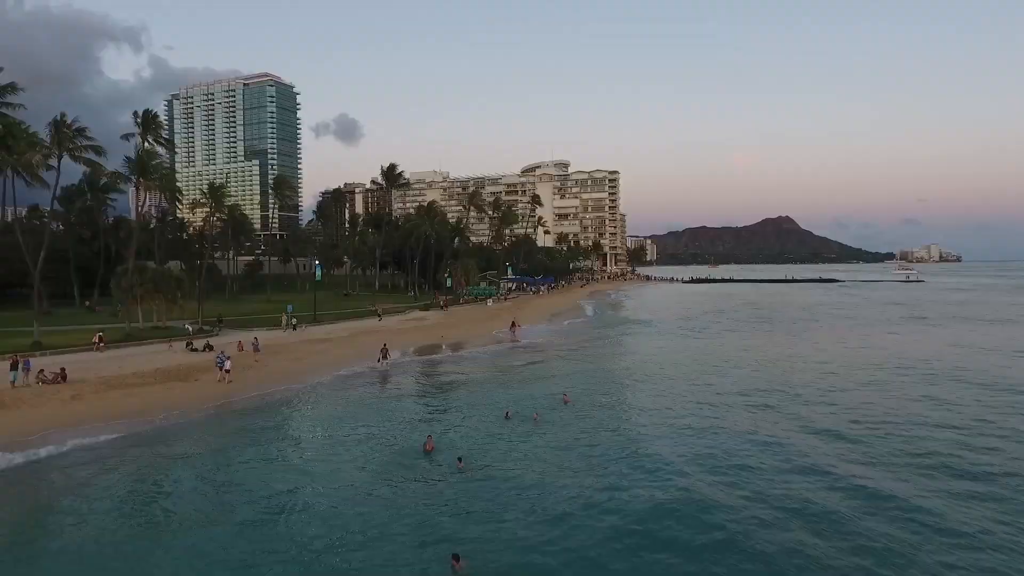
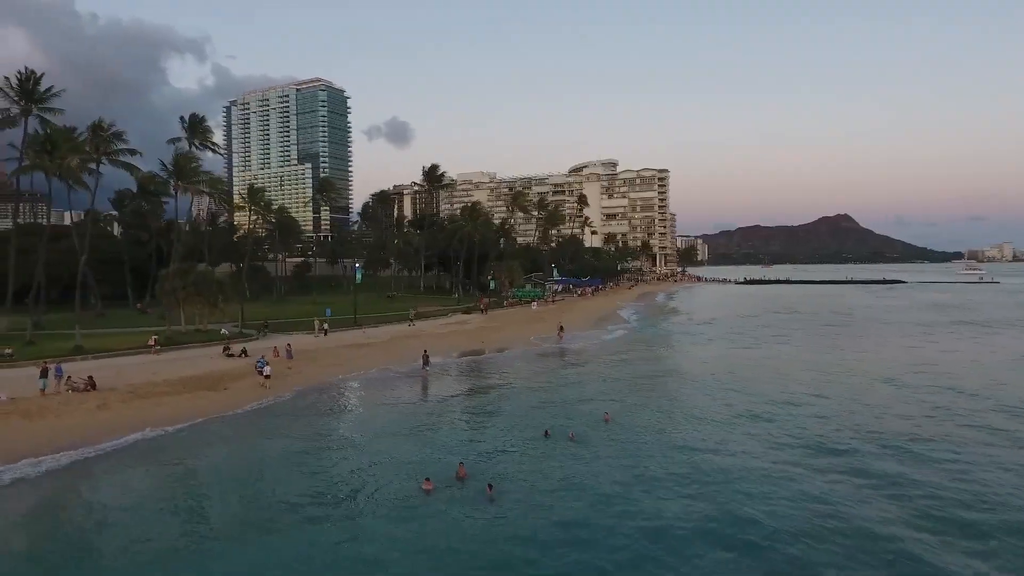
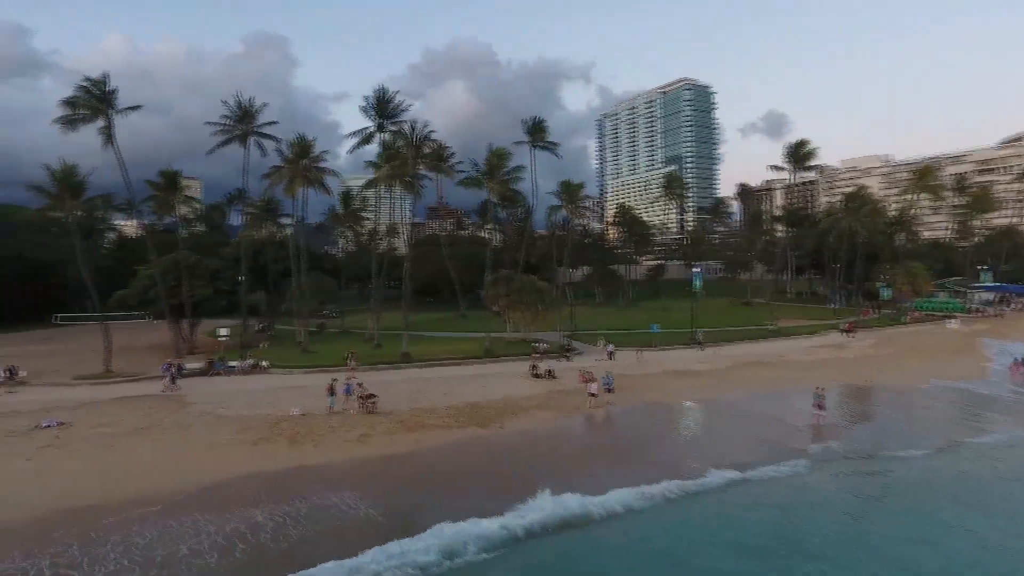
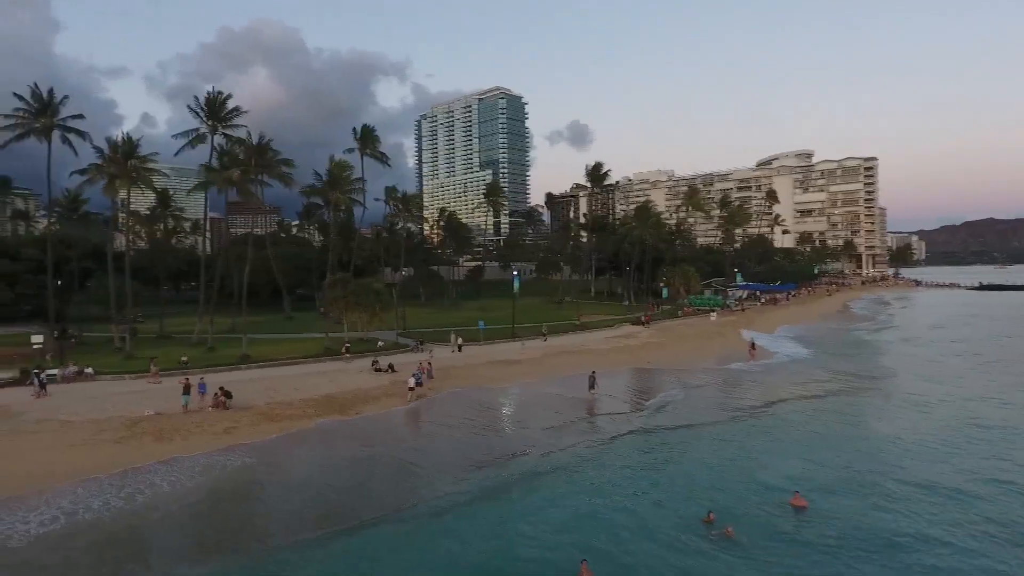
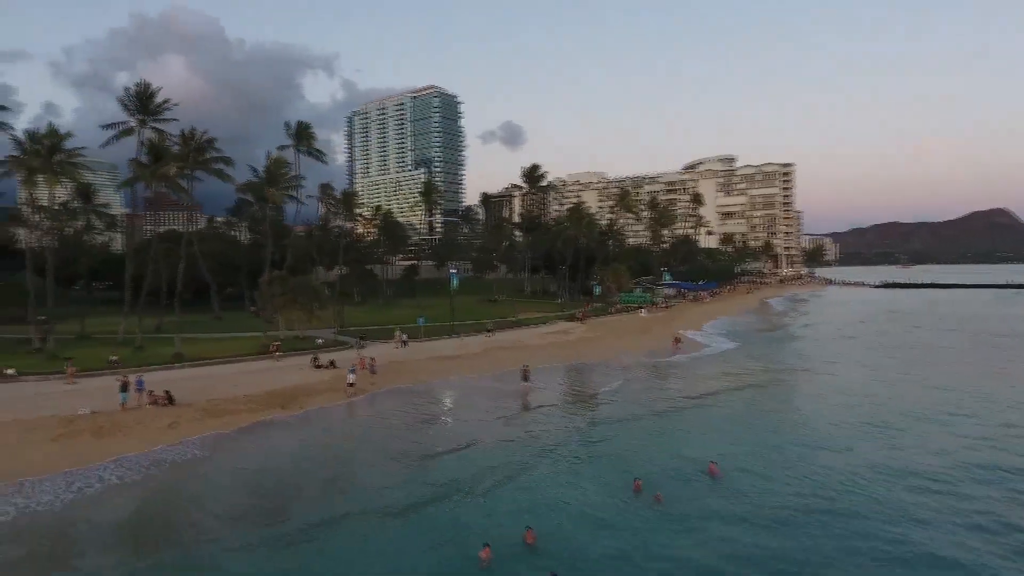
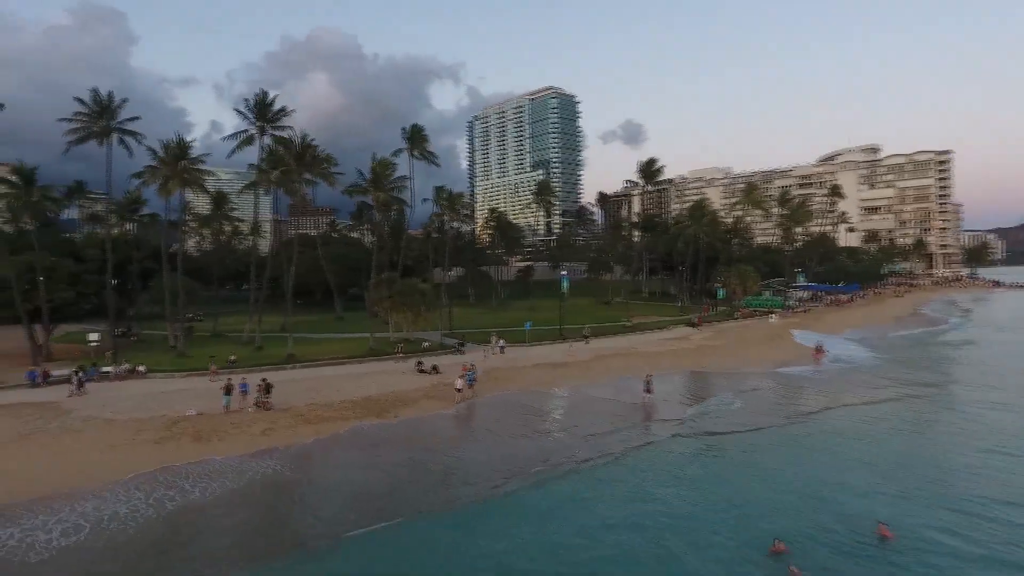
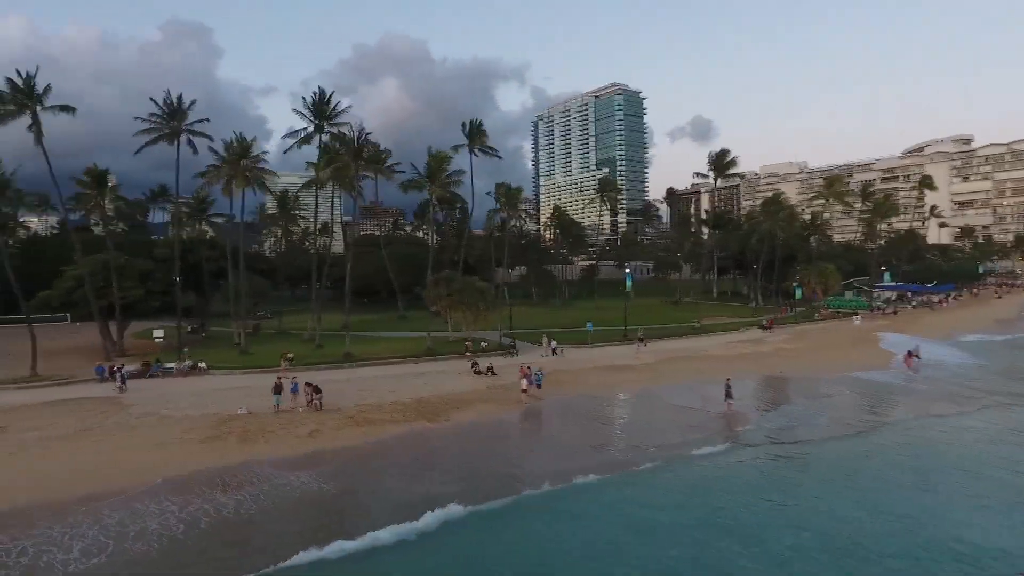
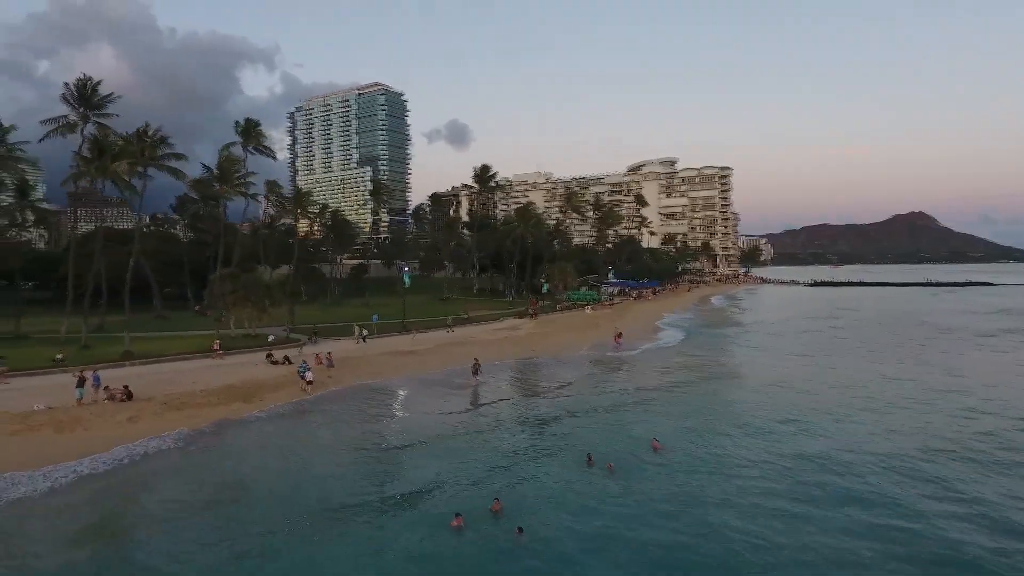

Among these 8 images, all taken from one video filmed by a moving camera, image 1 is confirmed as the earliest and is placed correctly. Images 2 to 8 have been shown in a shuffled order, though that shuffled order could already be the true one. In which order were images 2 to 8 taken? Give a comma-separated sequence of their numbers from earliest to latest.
2, 8, 5, 4, 6, 7, 3
